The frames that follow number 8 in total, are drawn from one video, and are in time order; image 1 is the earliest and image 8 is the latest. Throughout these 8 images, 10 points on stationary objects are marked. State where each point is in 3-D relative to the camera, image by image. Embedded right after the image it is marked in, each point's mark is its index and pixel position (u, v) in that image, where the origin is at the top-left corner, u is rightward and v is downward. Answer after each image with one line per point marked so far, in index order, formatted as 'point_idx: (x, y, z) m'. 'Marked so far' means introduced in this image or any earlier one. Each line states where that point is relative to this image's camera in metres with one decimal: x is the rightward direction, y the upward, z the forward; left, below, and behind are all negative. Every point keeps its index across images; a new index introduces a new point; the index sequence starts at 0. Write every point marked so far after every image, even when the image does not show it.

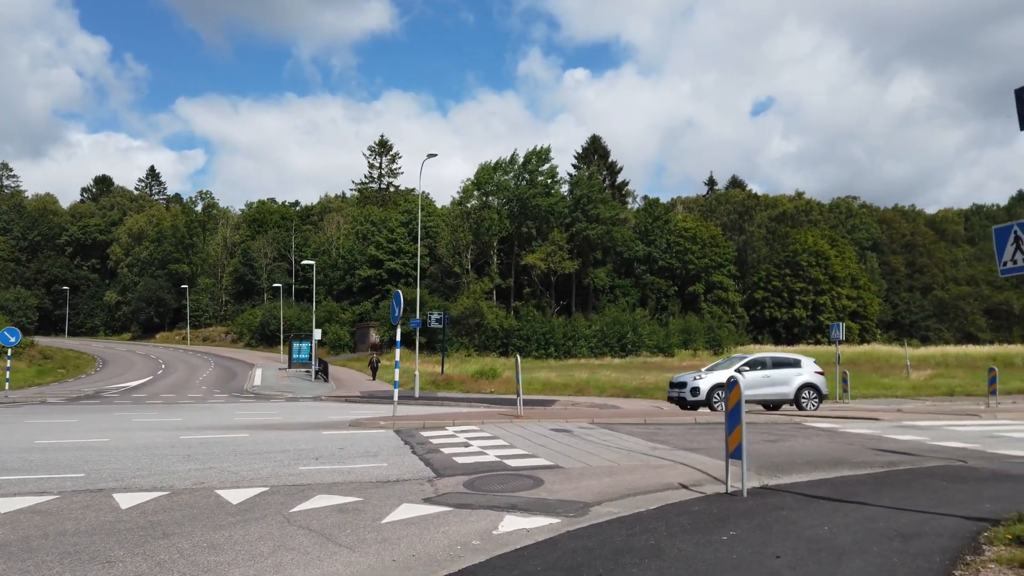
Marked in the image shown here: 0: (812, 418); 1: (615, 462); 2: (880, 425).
0: (+5.9, -2.6, +14.8) m
1: (+1.1, -1.8, +7.9) m
2: (+6.5, -2.4, +13.2) m
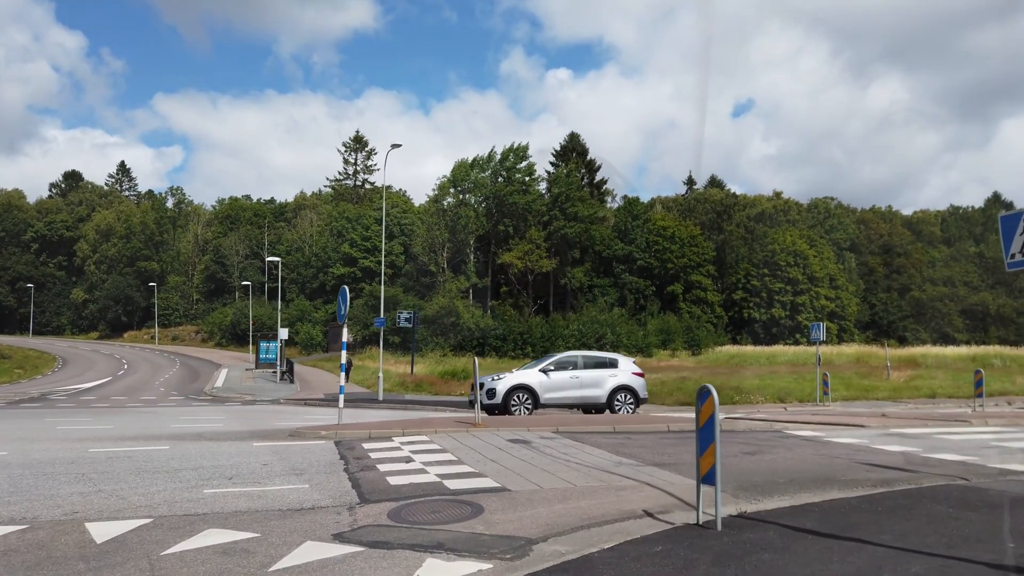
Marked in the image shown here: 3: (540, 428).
0: (+5.2, -2.5, +13.8) m
1: (+0.5, -1.8, +6.8) m
2: (+5.8, -2.4, +12.3) m
3: (+0.4, -2.1, +11.3) m
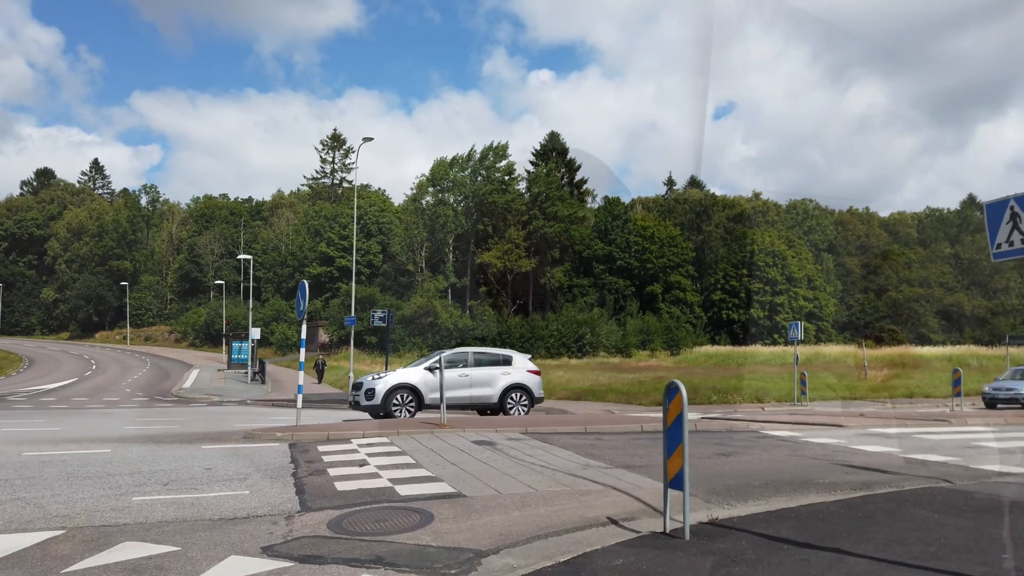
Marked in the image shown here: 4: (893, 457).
0: (+4.7, -2.5, +13.5) m
1: (+0.2, -1.7, +6.4) m
2: (+5.3, -2.3, +11.9) m
3: (-0.1, -2.0, +10.8) m
4: (+4.5, -2.0, +8.8) m
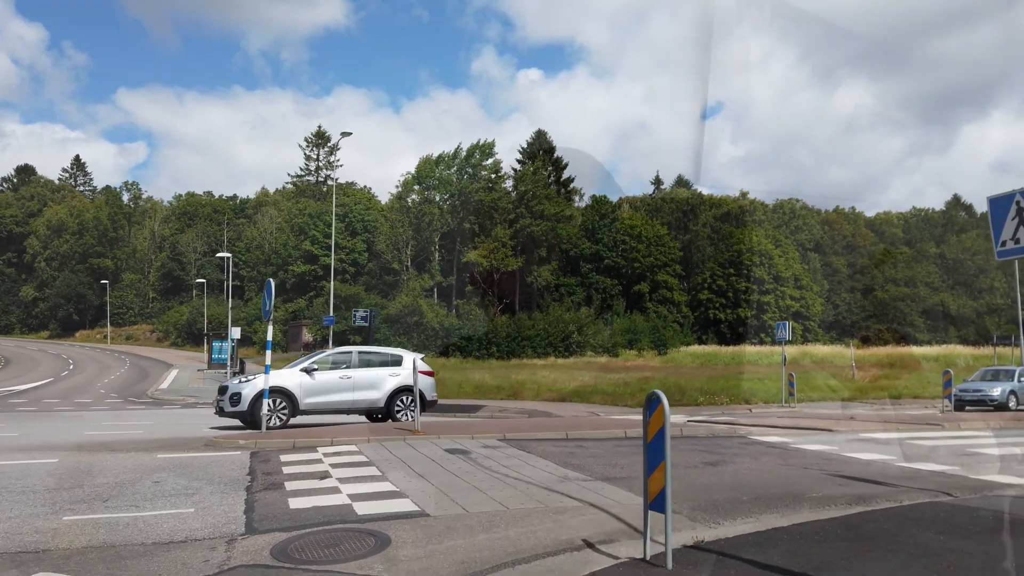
0: (+4.3, -2.5, +13.0) m
1: (-0.1, -1.7, +5.9) m
2: (+4.9, -2.3, +11.5) m
3: (-0.4, -2.0, +10.3) m
4: (+4.2, -2.0, +8.4) m
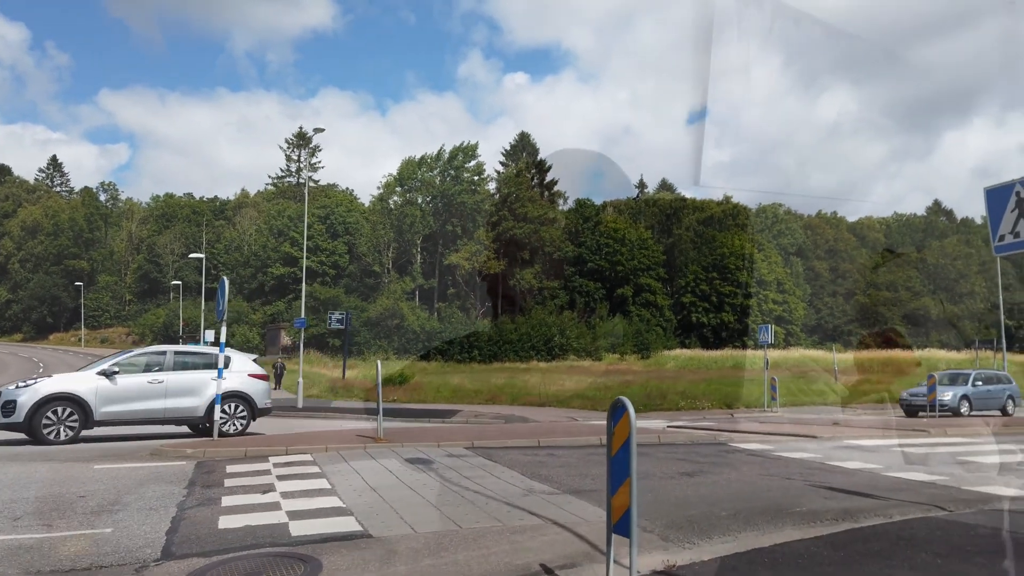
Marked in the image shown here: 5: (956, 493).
0: (+3.8, -2.5, +12.6) m
1: (-0.4, -1.7, +5.3) m
2: (+4.5, -2.3, +11.0) m
3: (-0.8, -2.0, +9.8) m
4: (+3.8, -2.0, +7.9) m
5: (+4.1, -1.9, +7.0) m
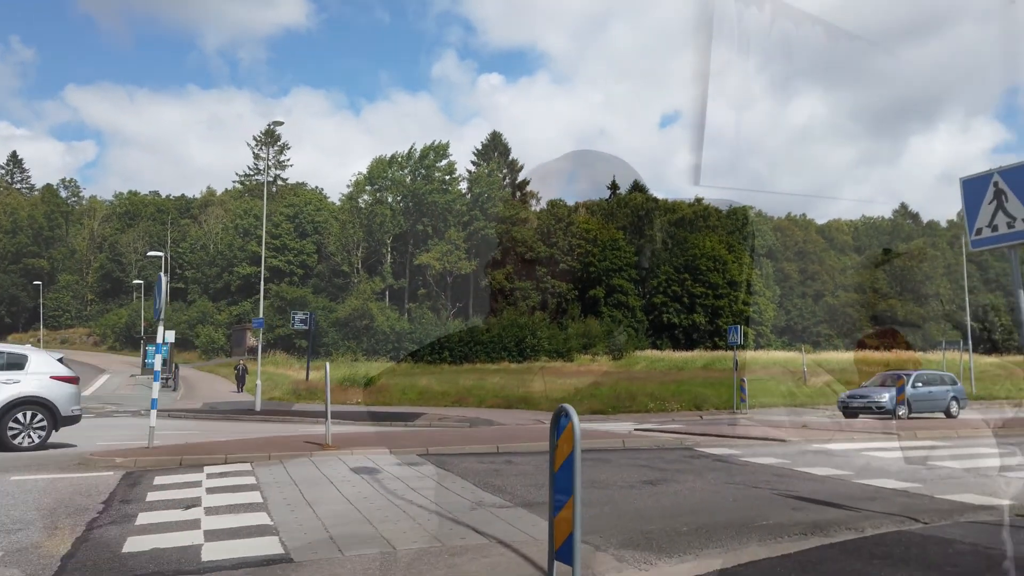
0: (+3.2, -2.5, +12.2) m
1: (-0.8, -1.6, +4.8) m
2: (+3.9, -2.3, +10.7) m
3: (-1.3, -2.0, +9.2) m
4: (+3.3, -2.0, +7.5) m
5: (+3.7, -1.9, +6.6) m
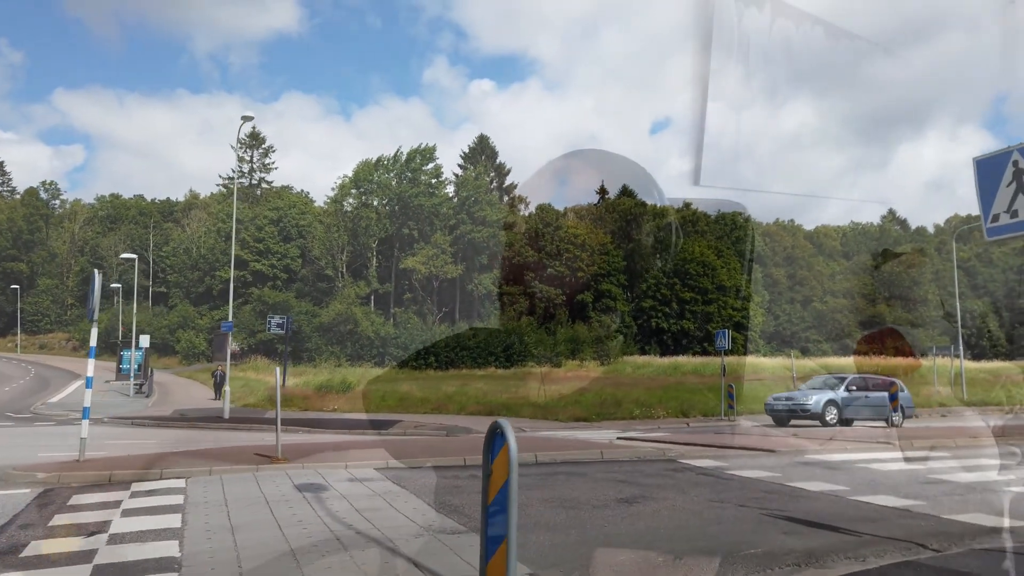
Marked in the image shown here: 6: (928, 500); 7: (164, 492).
0: (+2.8, -2.5, +11.5) m
1: (-1.1, -1.6, +4.0) m
2: (+3.5, -2.3, +10.0) m
3: (-1.7, -2.0, +8.5) m
4: (+3.0, -1.9, +6.8) m
5: (+3.3, -1.8, +5.9) m
6: (+4.0, -2.0, +7.3) m
7: (-3.1, -1.8, +6.7) m
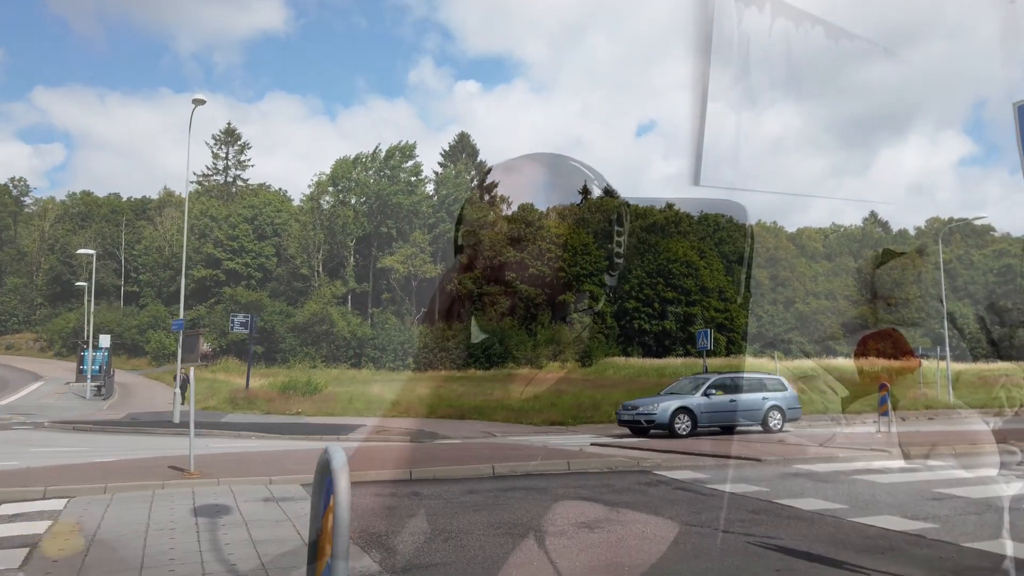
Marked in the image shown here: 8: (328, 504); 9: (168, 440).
0: (+2.2, -2.4, +10.5) m
1: (-1.5, -1.5, +2.9) m
2: (+3.0, -2.2, +9.0) m
3: (-2.2, -1.8, +7.4) m
4: (+2.5, -1.8, +5.8) m
5: (+2.9, -1.7, +4.9) m
6: (+3.6, -1.9, +6.3) m
7: (-3.6, -1.7, +5.6) m
8: (-0.4, -0.6, +1.8) m
9: (-7.2, -3.1, +15.4) m
